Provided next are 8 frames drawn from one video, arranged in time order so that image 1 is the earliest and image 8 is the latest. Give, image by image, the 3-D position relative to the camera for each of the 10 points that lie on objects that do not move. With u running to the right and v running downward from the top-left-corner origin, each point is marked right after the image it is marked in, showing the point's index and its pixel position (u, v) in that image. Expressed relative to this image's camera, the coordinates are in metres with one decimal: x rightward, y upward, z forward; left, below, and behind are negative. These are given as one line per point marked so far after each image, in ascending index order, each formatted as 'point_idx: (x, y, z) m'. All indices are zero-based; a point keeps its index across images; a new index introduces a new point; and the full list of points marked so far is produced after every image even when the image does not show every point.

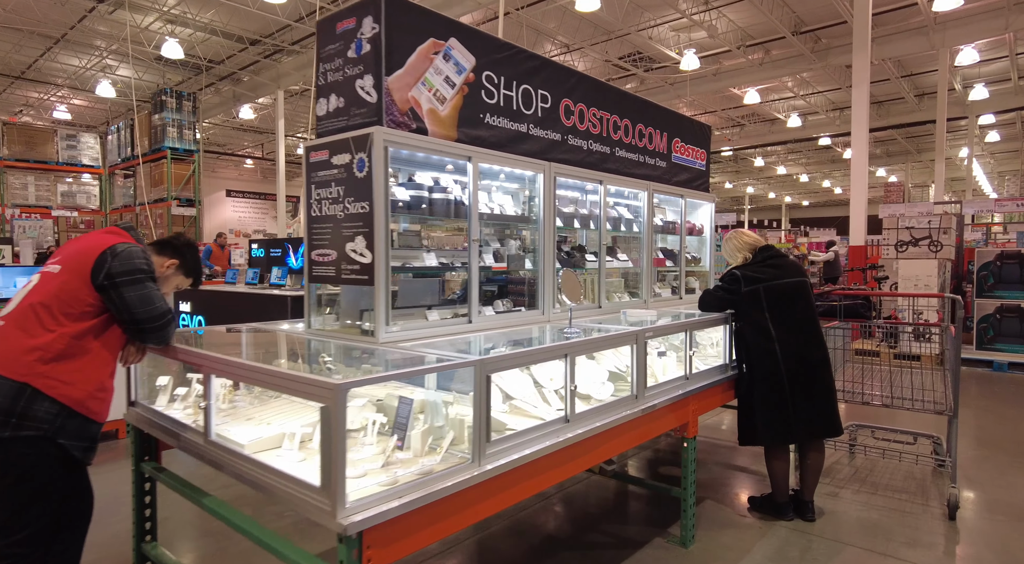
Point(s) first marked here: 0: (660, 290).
0: (+1.3, -0.1, +5.3) m
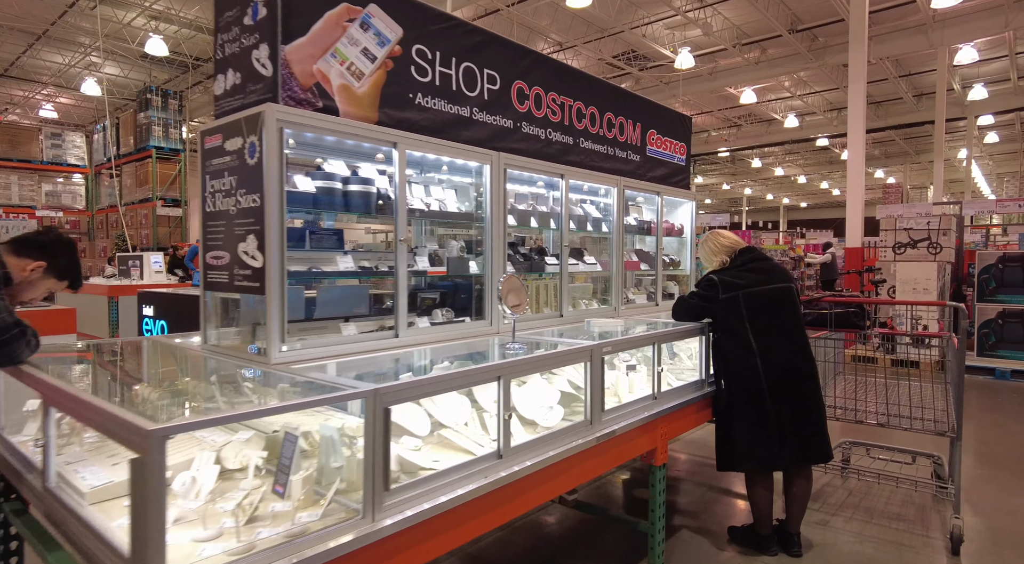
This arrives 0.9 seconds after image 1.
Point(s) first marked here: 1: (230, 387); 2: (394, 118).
0: (+1.0, -0.1, +4.8) m
1: (-1.0, -0.4, +2.2) m
2: (-0.6, +0.8, +2.9) m
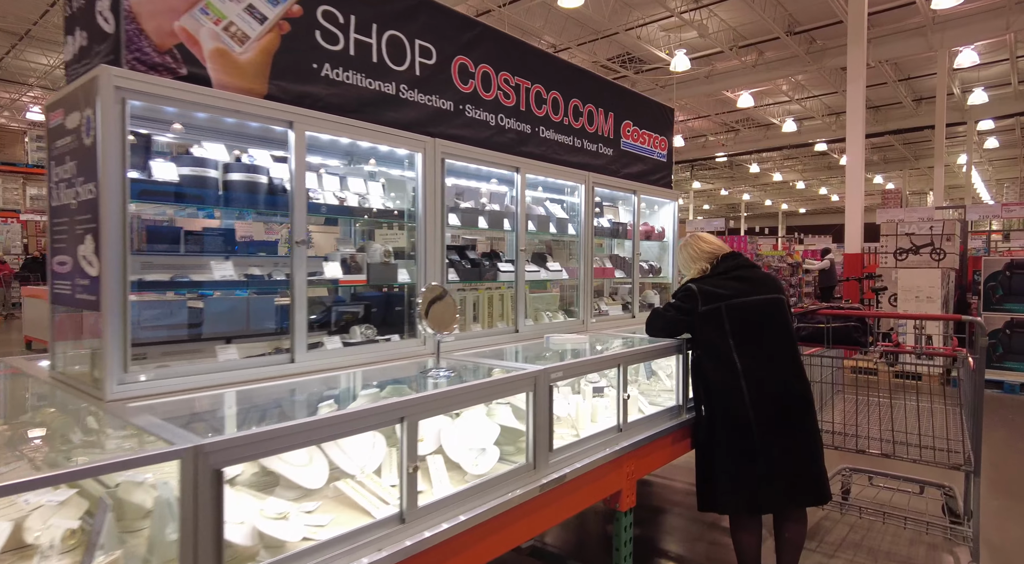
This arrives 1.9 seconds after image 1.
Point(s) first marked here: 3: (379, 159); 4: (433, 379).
0: (+0.7, -0.2, +4.3) m
1: (-1.3, -0.4, +1.7) m
2: (-0.9, +0.7, +2.3) m
3: (-0.6, +0.6, +2.9) m
4: (-0.3, -0.4, +2.4) m
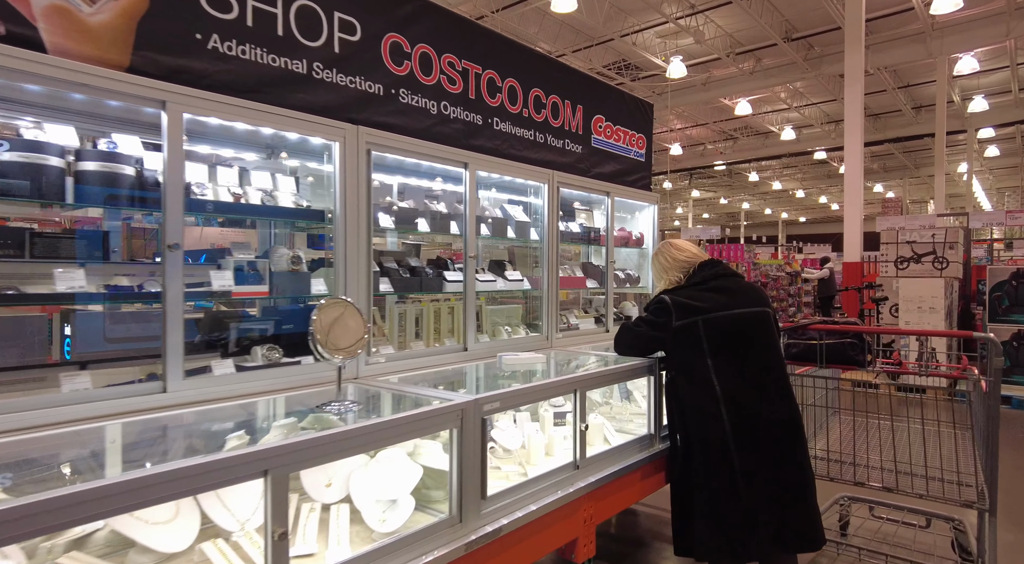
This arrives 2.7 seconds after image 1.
0: (+0.4, -0.2, +3.9) m
1: (-1.6, -0.5, +1.3) m
2: (-1.1, +0.7, +1.9) m
3: (-0.9, +0.5, +2.5) m
4: (-0.6, -0.4, +2.0) m
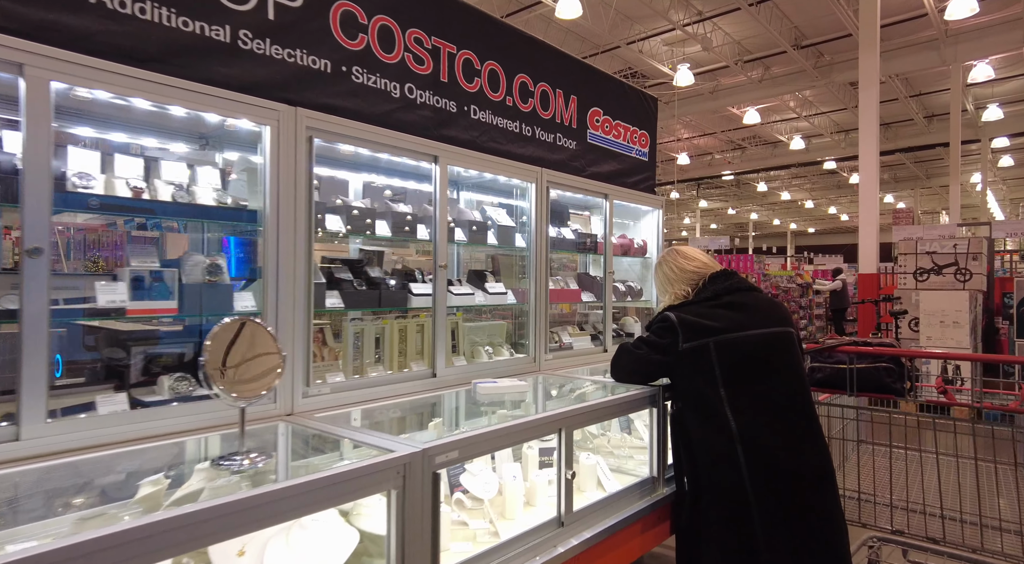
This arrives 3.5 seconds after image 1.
0: (+0.3, -0.3, +3.4) m
1: (-1.7, -0.5, +0.8) m
2: (-1.2, +0.7, +1.5) m
3: (-1.0, +0.5, +2.1) m
4: (-0.7, -0.5, +1.6) m
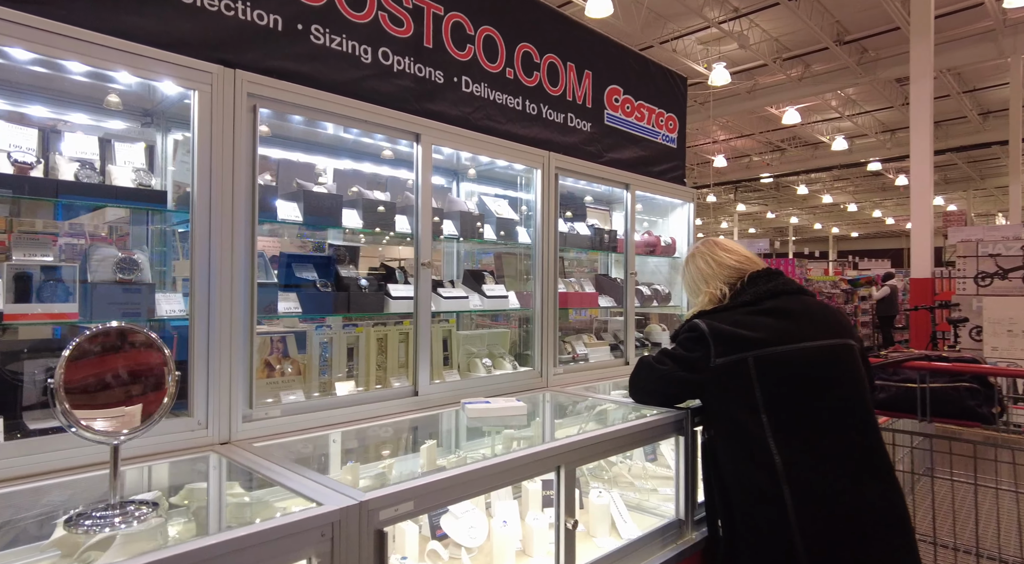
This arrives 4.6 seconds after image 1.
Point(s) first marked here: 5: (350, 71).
0: (+0.4, -0.3, +3.0) m
1: (-1.8, -0.5, +0.5) m
2: (-1.3, +0.7, +1.2) m
3: (-1.0, +0.5, +1.7) m
4: (-0.8, -0.5, +1.2) m
5: (-0.5, +0.7, +2.0) m
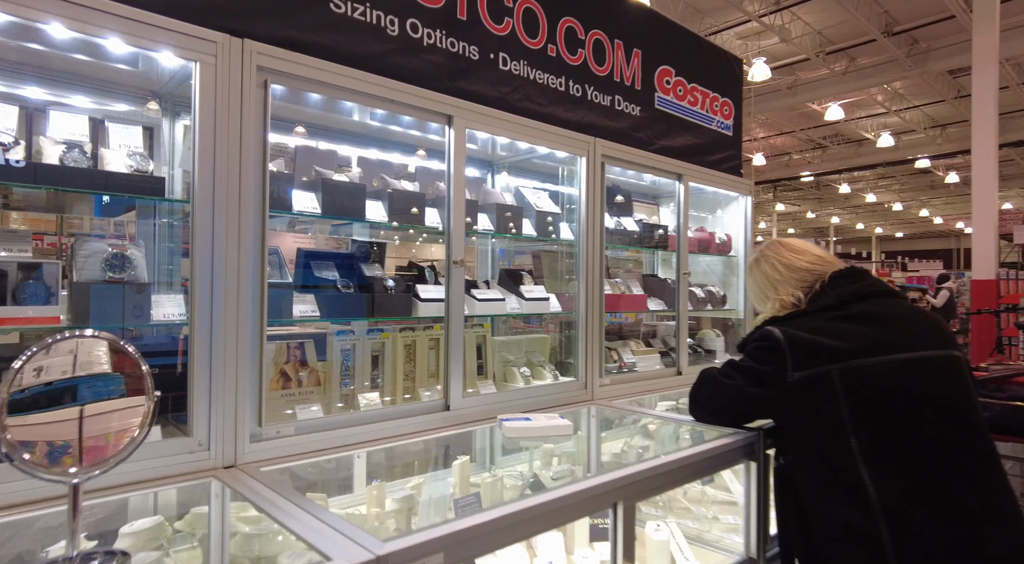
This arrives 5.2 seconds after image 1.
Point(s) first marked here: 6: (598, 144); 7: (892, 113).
0: (+0.6, -0.3, +2.7) m
1: (-1.8, -0.5, +0.4) m
2: (-1.2, +0.7, +1.0) m
3: (-0.9, +0.5, +1.5) m
4: (-0.7, -0.5, +1.0) m
5: (-0.4, +0.7, +1.8) m
6: (+0.3, +0.5, +2.3) m
7: (+8.2, +3.8, +13.0) m
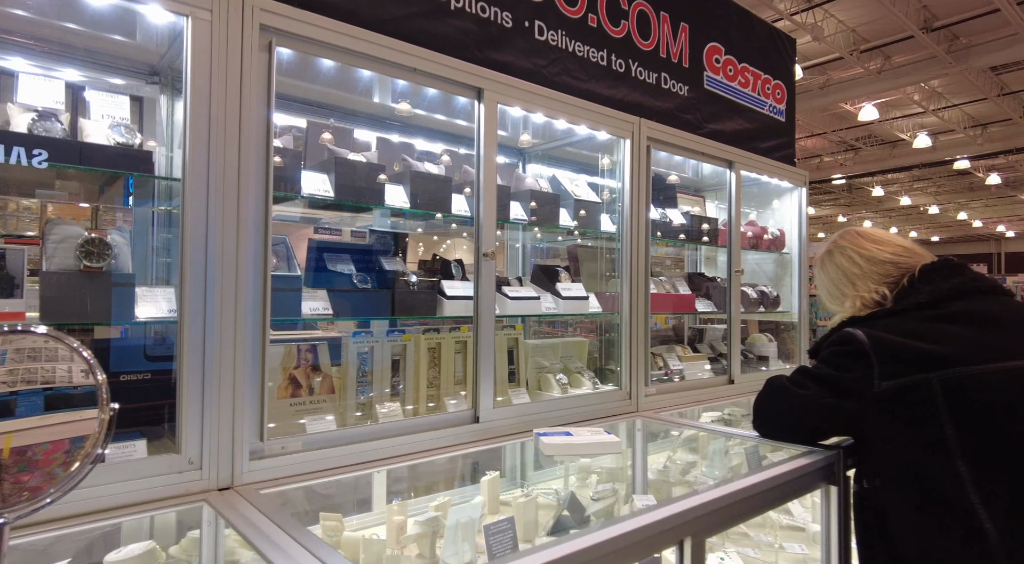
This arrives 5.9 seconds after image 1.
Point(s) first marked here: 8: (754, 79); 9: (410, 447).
0: (+0.7, -0.3, +2.5) m
1: (-1.7, -0.4, +0.2) m
2: (-1.1, +0.7, +0.8) m
3: (-0.8, +0.5, +1.3) m
4: (-0.6, -0.5, +0.8) m
5: (-0.3, +0.7, +1.5) m
6: (+0.5, +0.5, +2.1) m
7: (+8.8, +3.7, +12.5) m
8: (+1.1, +0.9, +2.7) m
9: (-0.2, -0.4, +1.6) m
